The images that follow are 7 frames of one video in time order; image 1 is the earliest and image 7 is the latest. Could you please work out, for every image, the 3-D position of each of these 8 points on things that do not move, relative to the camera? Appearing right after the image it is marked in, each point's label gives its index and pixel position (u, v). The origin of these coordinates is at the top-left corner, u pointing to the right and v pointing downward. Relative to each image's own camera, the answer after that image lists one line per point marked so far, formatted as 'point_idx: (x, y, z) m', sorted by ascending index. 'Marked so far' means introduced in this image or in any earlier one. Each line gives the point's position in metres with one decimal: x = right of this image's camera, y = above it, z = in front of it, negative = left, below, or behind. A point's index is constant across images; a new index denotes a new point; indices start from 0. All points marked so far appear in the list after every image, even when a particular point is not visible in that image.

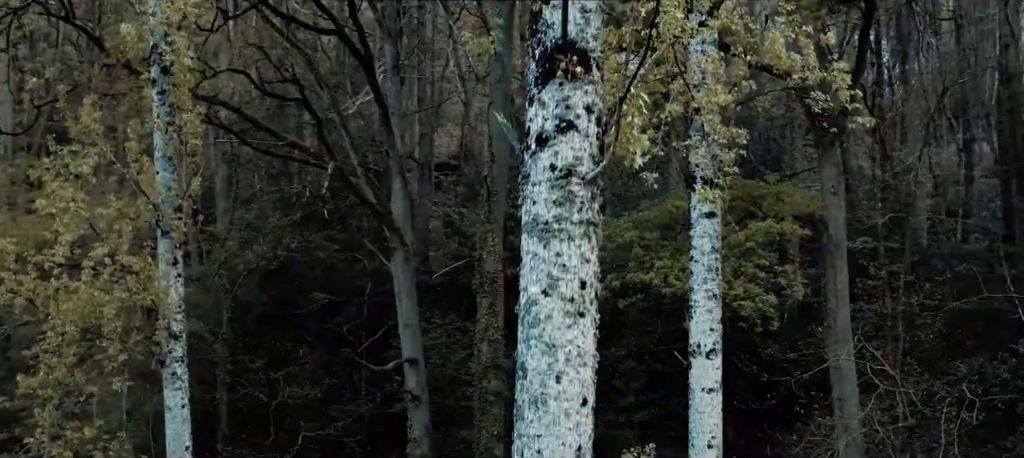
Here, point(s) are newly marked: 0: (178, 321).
0: (-3.9, -1.0, +16.6) m
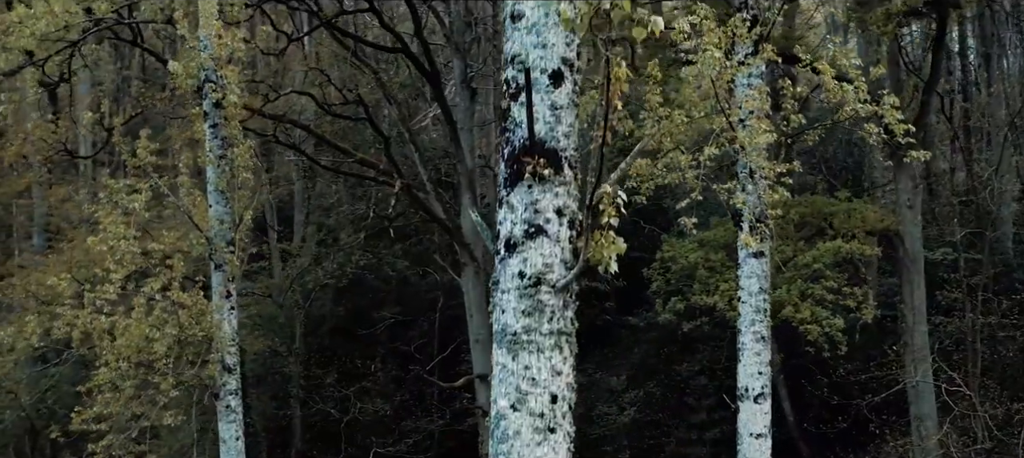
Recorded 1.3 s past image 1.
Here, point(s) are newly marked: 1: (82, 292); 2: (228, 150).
0: (-3.2, -1.4, +16.6) m
1: (-5.2, -0.8, +17.4) m
2: (-3.3, +0.9, +16.8) m
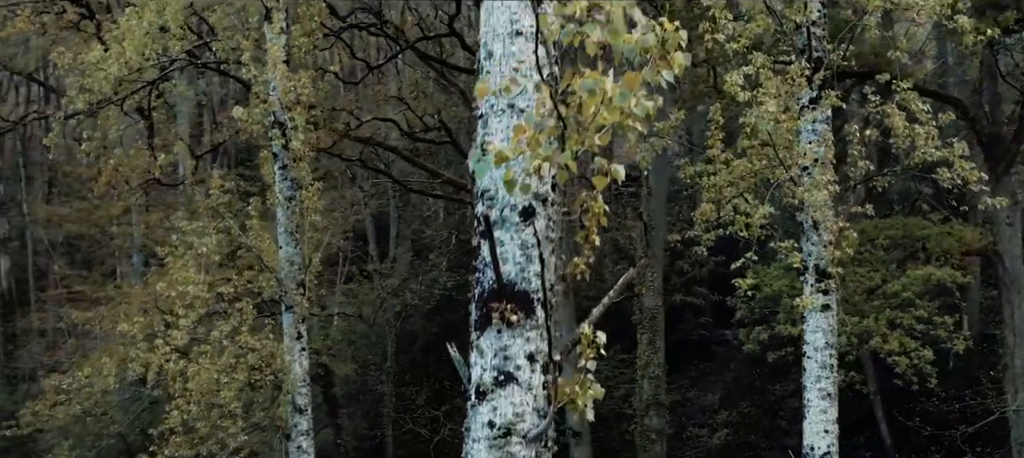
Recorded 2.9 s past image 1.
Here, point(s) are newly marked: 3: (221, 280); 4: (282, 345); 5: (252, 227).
0: (-2.4, -1.9, +16.5) m
1: (-4.3, -1.3, +17.5) m
2: (-2.5, +0.4, +16.7) m
3: (-3.5, -0.6, +17.3) m
4: (-2.7, -1.3, +16.6) m
5: (-3.1, 0.0, +17.0) m
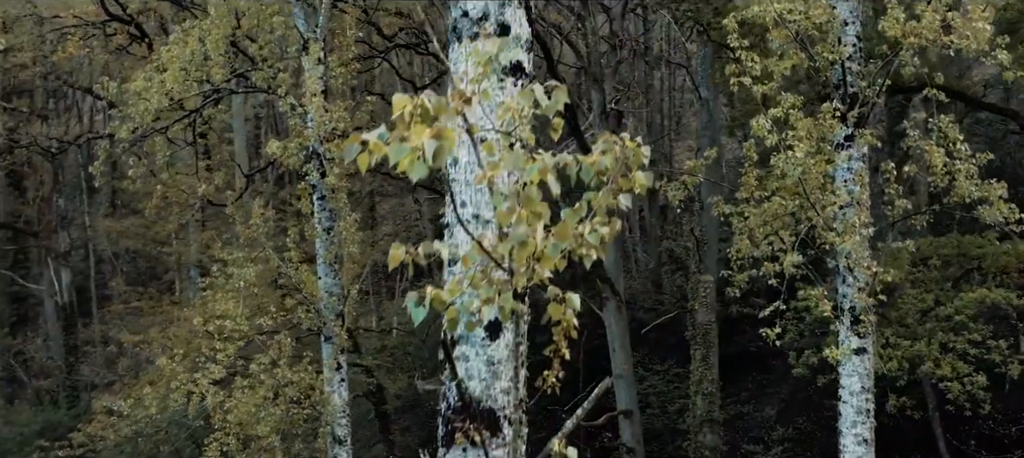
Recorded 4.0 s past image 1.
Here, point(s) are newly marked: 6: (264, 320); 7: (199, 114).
0: (-2.0, -2.3, +16.5) m
1: (-3.8, -1.6, +17.6) m
2: (-2.1, +0.1, +16.7) m
3: (-3.0, -1.0, +17.4) m
4: (-2.2, -1.7, +16.6) m
5: (-2.6, -0.3, +16.9) m
6: (-2.9, -1.0, +16.8) m
7: (-4.2, +1.5, +19.1) m
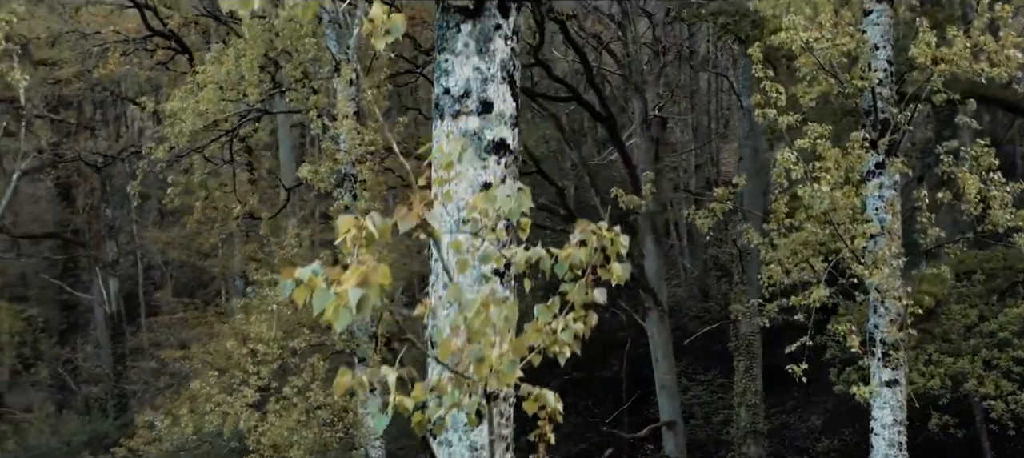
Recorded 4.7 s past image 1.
0: (-1.6, -2.5, +16.4) m
1: (-3.4, -1.9, +17.6) m
2: (-1.7, -0.2, +16.7) m
3: (-2.6, -1.2, +17.4) m
4: (-1.8, -2.0, +16.5) m
5: (-2.2, -0.6, +16.9) m
6: (-2.5, -1.3, +16.8) m
7: (-3.8, +1.3, +19.1) m
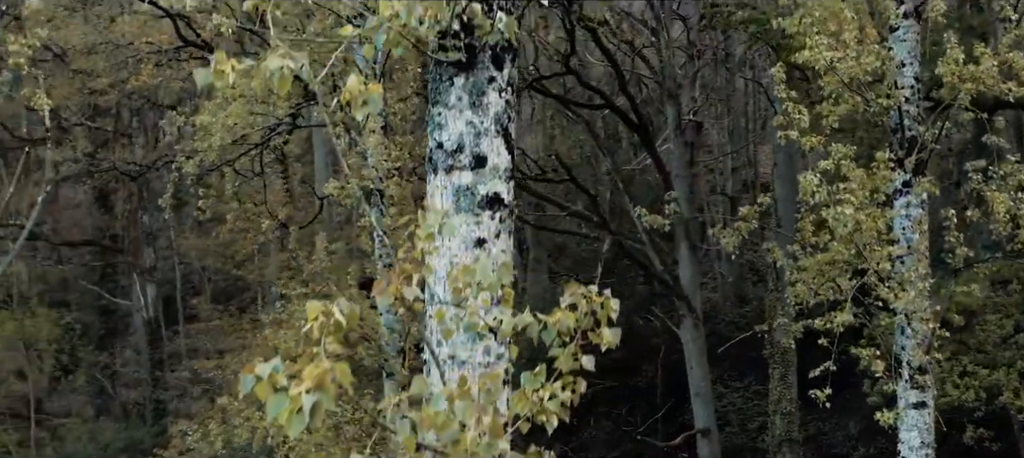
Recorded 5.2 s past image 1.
0: (-1.3, -2.7, +16.4) m
1: (-3.1, -2.1, +17.6) m
2: (-1.4, -0.4, +16.6) m
3: (-2.3, -1.4, +17.4) m
4: (-1.5, -2.1, +16.5) m
5: (-1.9, -0.8, +16.9) m
6: (-2.2, -1.5, +16.8) m
7: (-3.4, +1.1, +19.2) m
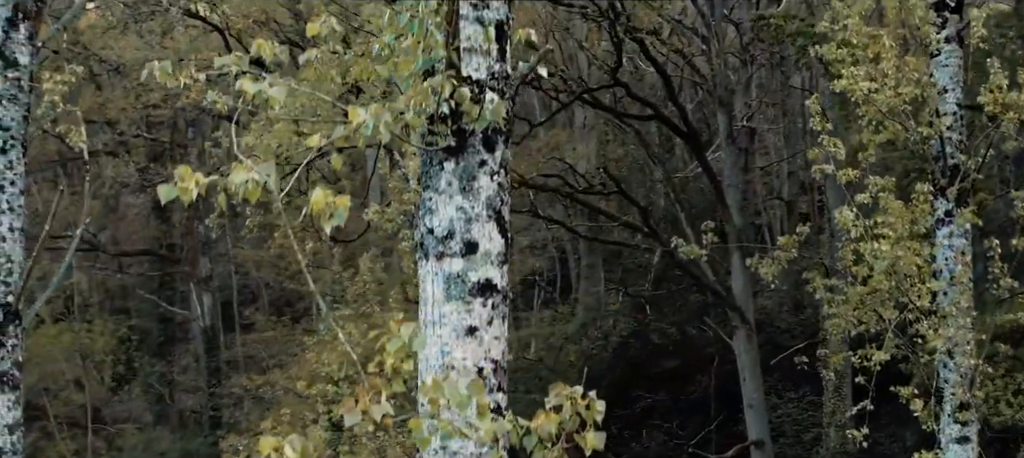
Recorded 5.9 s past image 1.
0: (-0.8, -3.0, +16.4) m
1: (-2.5, -2.3, +17.6) m
2: (-0.9, -0.6, +16.6) m
3: (-1.8, -1.7, +17.4) m
4: (-1.0, -2.4, +16.5) m
5: (-1.4, -1.0, +16.9) m
6: (-1.7, -1.7, +16.8) m
7: (-2.8, +0.8, +19.2) m
